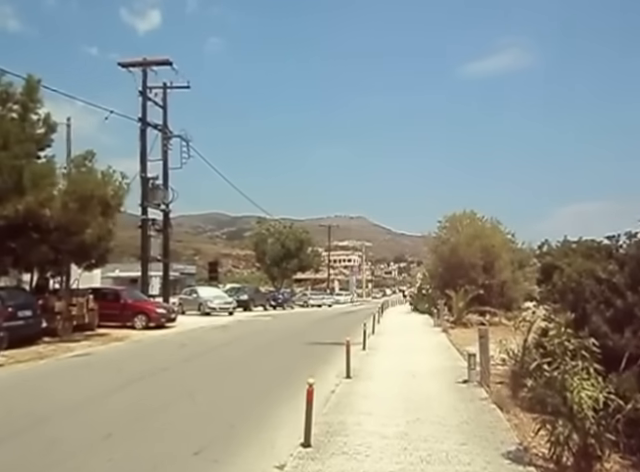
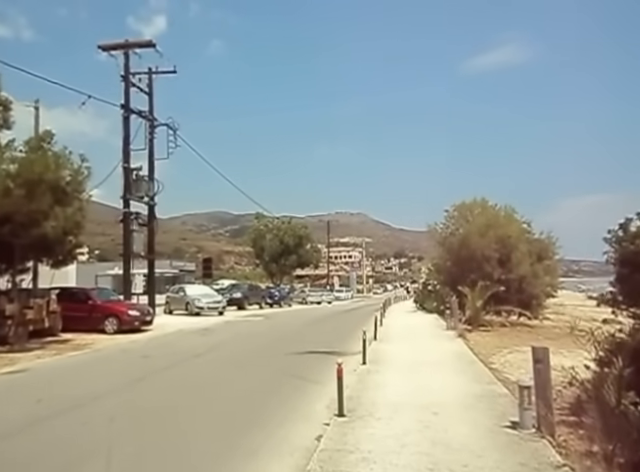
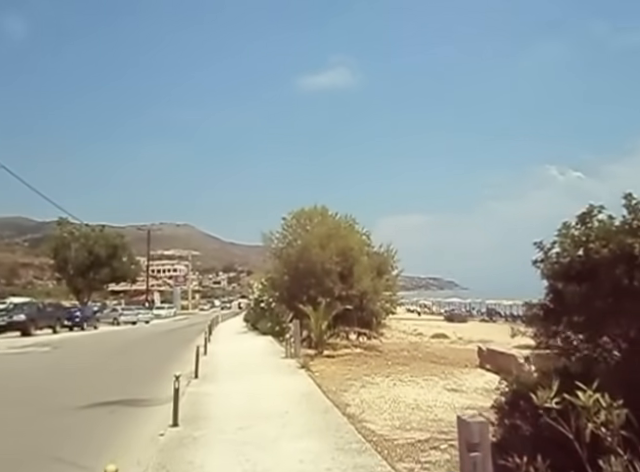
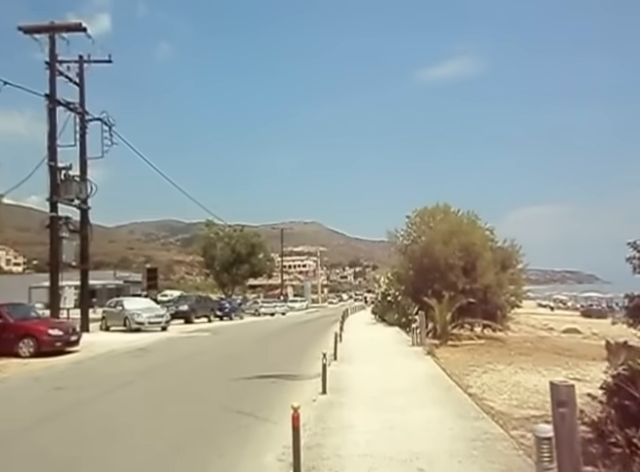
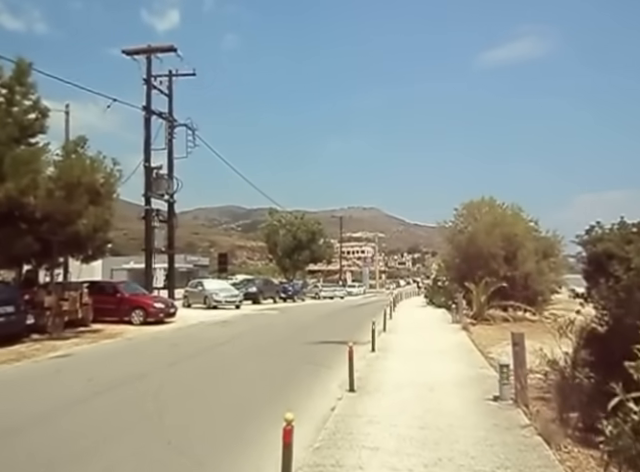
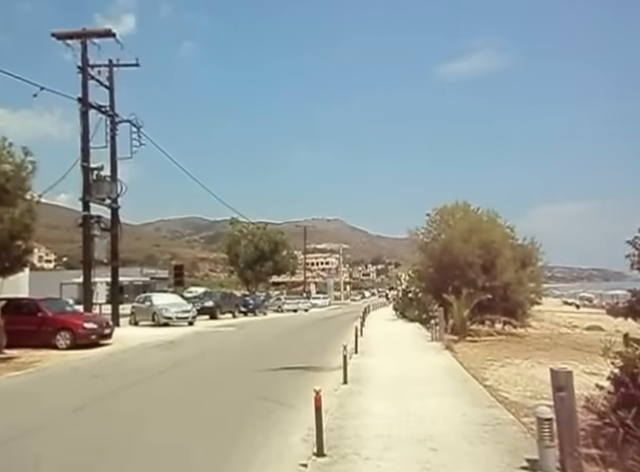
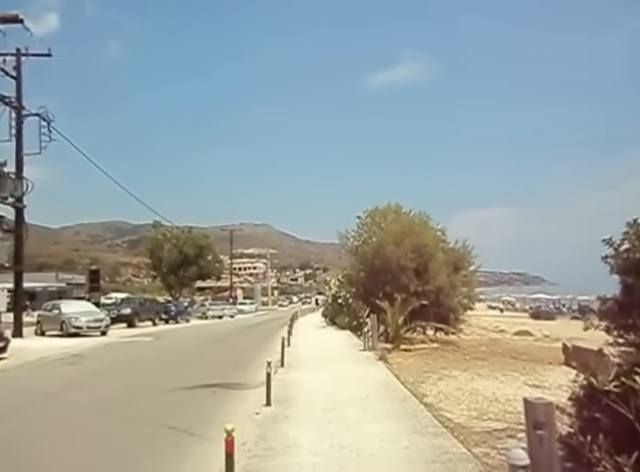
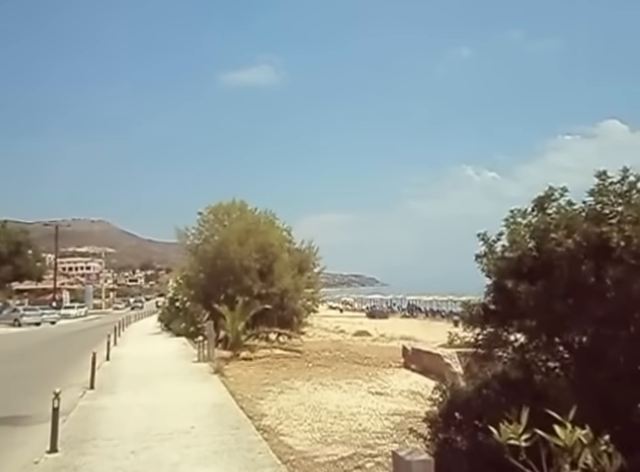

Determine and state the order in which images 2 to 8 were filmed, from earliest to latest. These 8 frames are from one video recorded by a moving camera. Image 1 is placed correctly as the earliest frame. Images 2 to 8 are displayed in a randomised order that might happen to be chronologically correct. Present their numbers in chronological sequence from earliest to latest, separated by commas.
5, 2, 6, 4, 7, 3, 8
